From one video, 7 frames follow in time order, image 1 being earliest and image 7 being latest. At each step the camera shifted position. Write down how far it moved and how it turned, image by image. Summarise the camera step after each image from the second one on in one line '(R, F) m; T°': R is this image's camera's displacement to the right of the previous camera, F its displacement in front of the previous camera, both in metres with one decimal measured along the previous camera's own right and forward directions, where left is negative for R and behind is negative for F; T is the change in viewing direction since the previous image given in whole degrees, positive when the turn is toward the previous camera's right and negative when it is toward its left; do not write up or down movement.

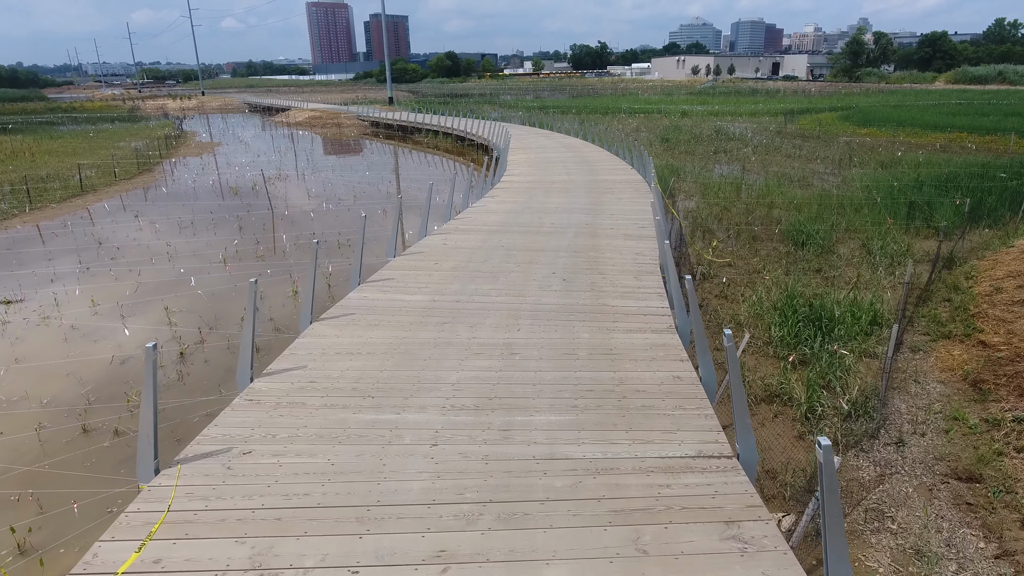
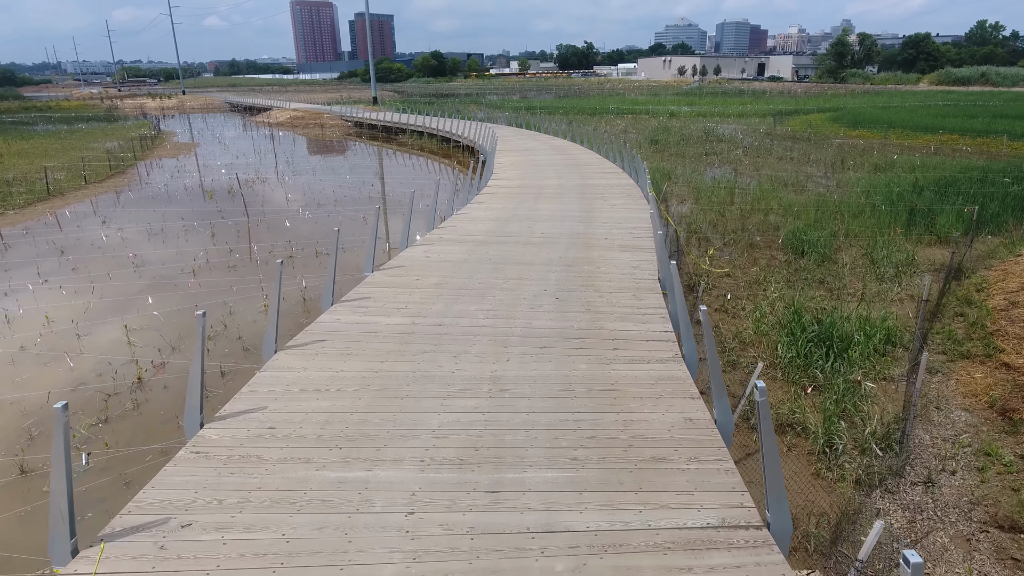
(0.0, +0.4) m; +1°
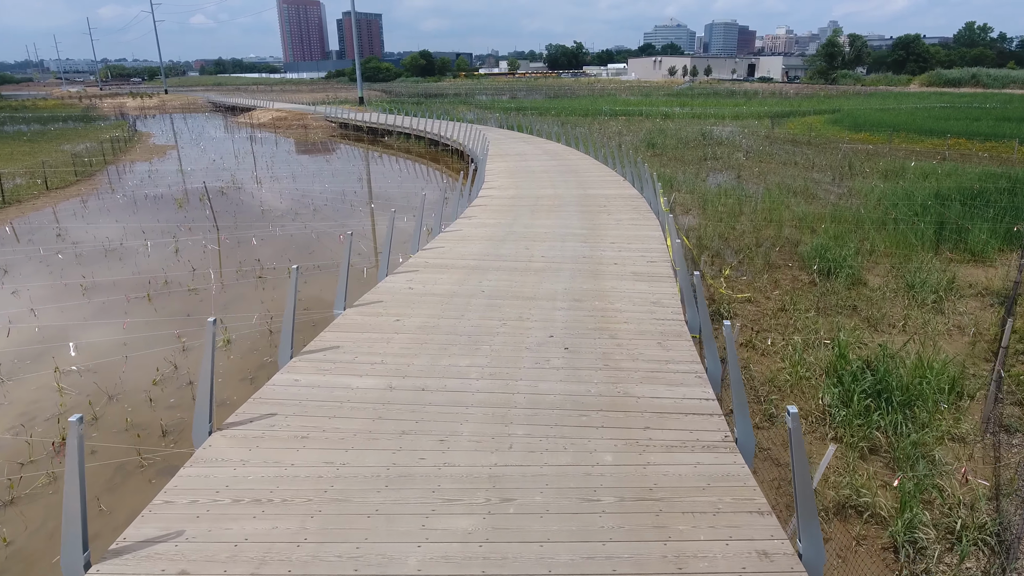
(-0.1, +0.9) m; +1°
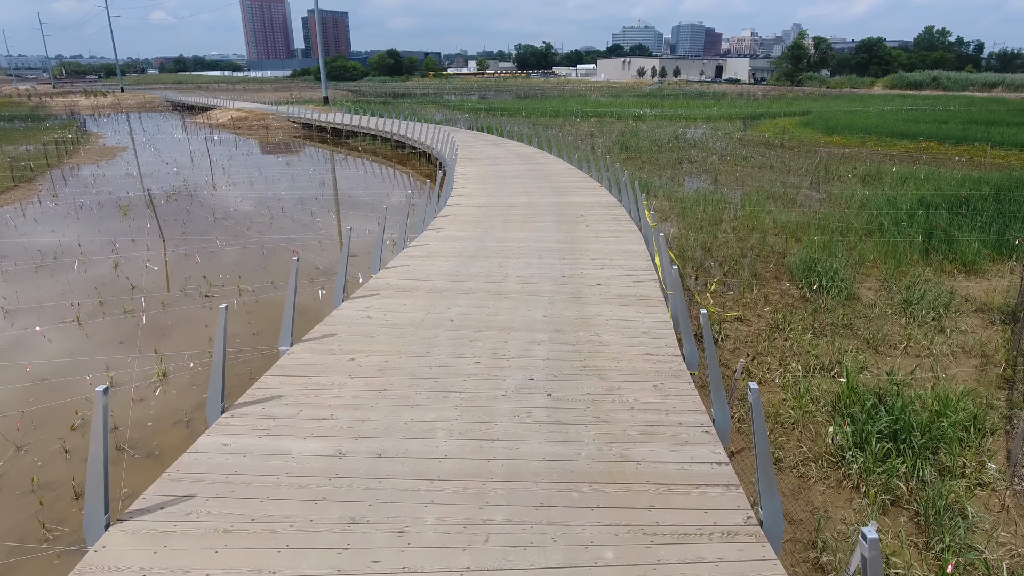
(0.0, +0.6) m; +3°
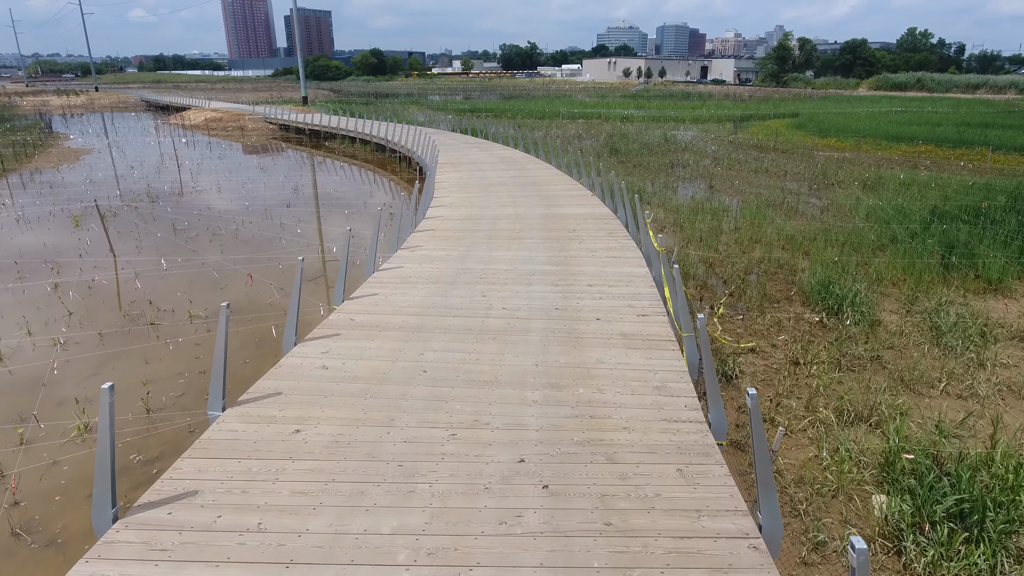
(0.0, +0.8) m; +1°
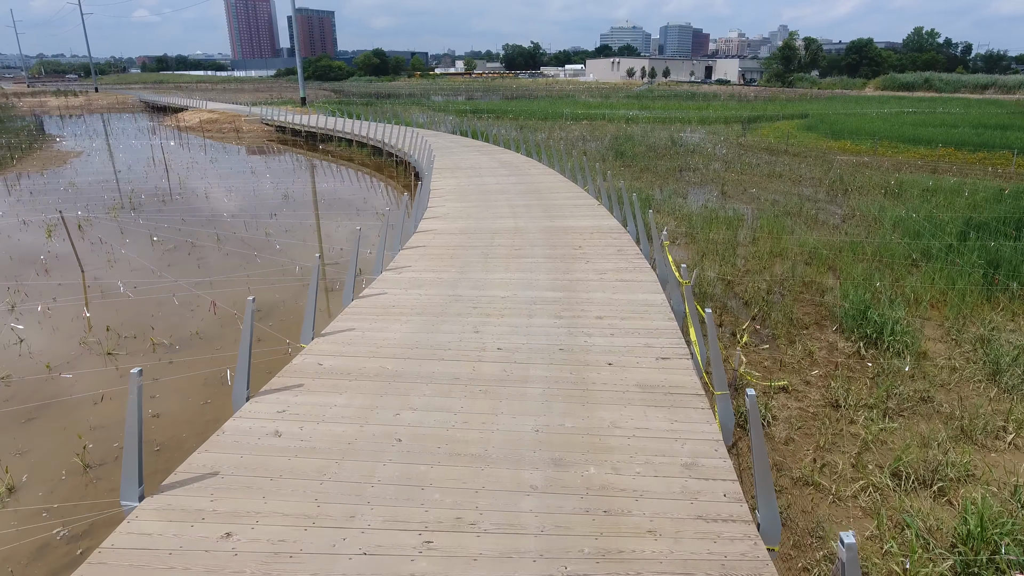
(0.0, +0.7) m; 0°
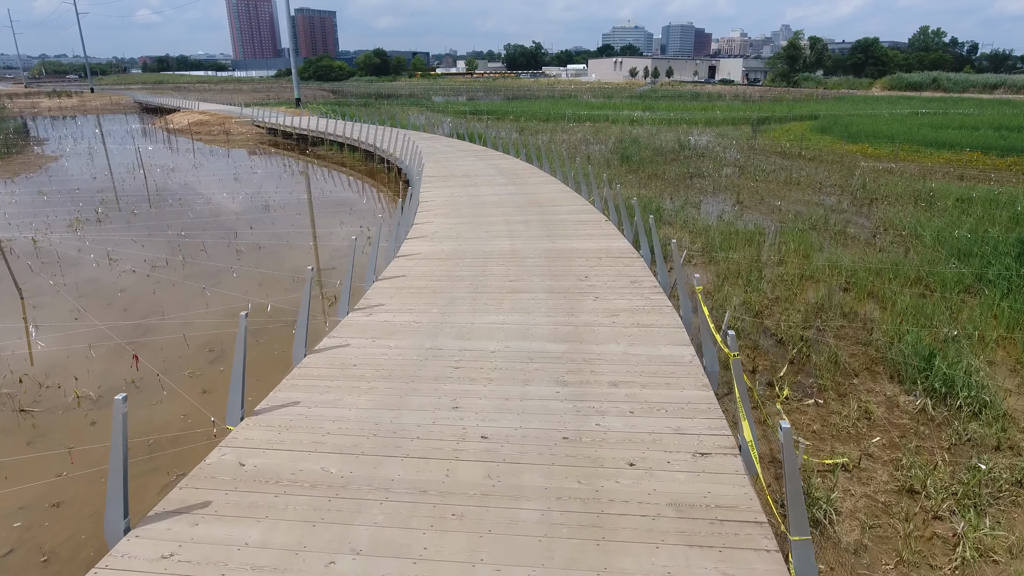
(+0.1, +1.0) m; 0°
